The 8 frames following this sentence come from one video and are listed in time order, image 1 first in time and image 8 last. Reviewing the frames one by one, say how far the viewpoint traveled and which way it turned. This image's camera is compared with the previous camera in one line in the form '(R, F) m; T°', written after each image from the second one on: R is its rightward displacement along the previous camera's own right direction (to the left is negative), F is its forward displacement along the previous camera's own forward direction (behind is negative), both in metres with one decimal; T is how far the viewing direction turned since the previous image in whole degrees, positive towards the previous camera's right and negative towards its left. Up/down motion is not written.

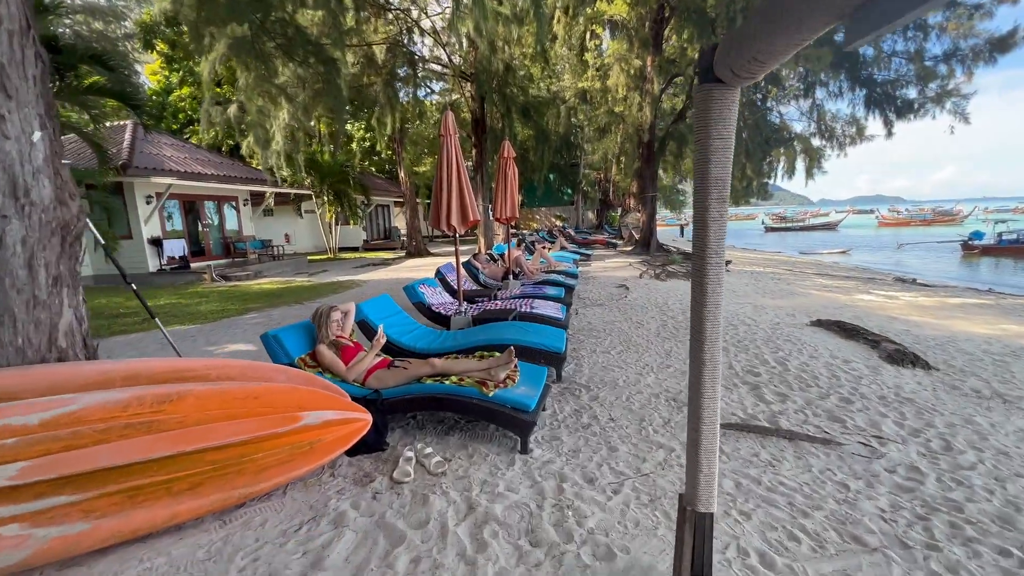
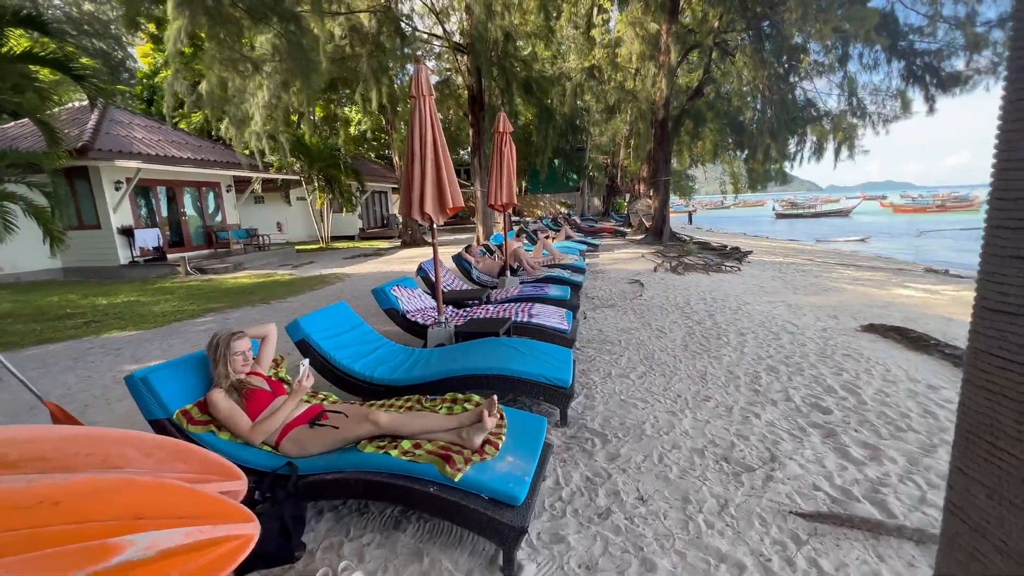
(+0.1, +1.2) m; -1°
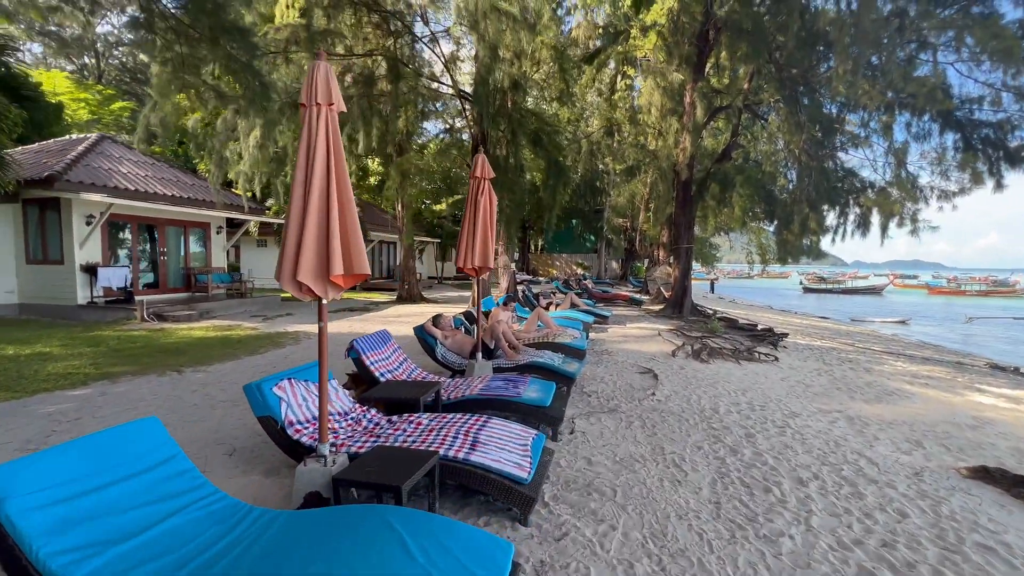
(+0.6, +1.7) m; -2°
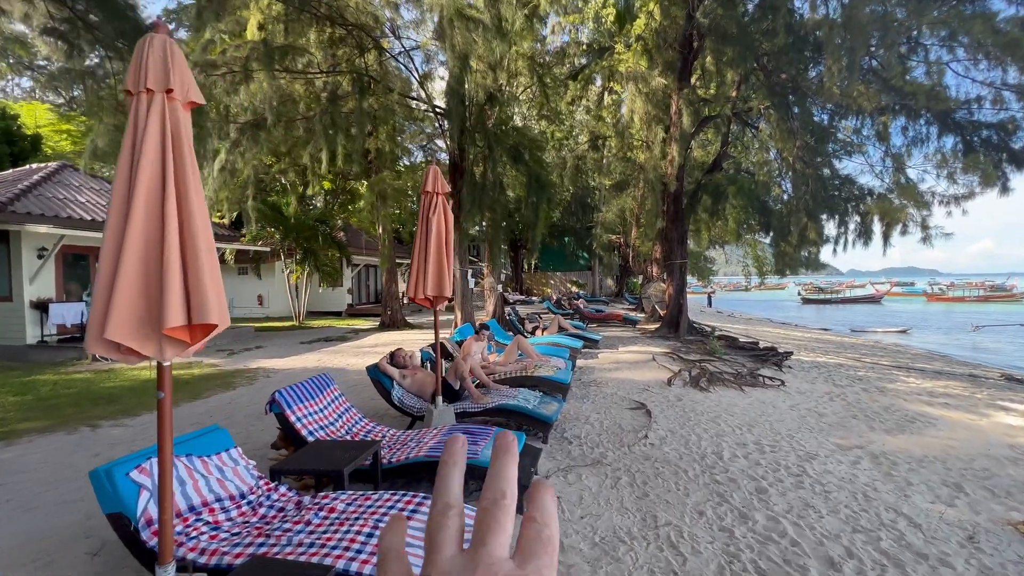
(+0.4, +0.8) m; 0°
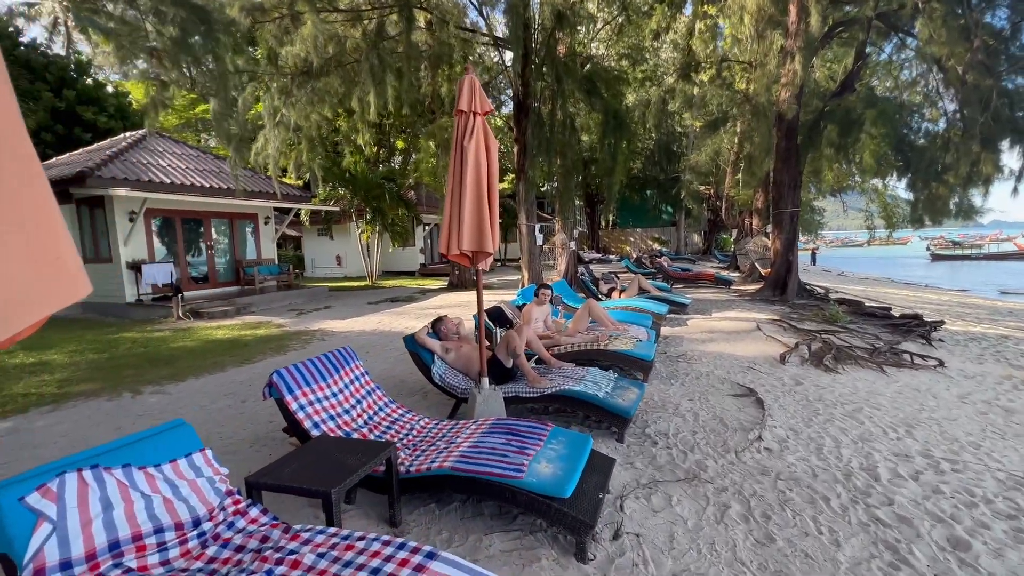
(+0.1, +1.2) m; -10°
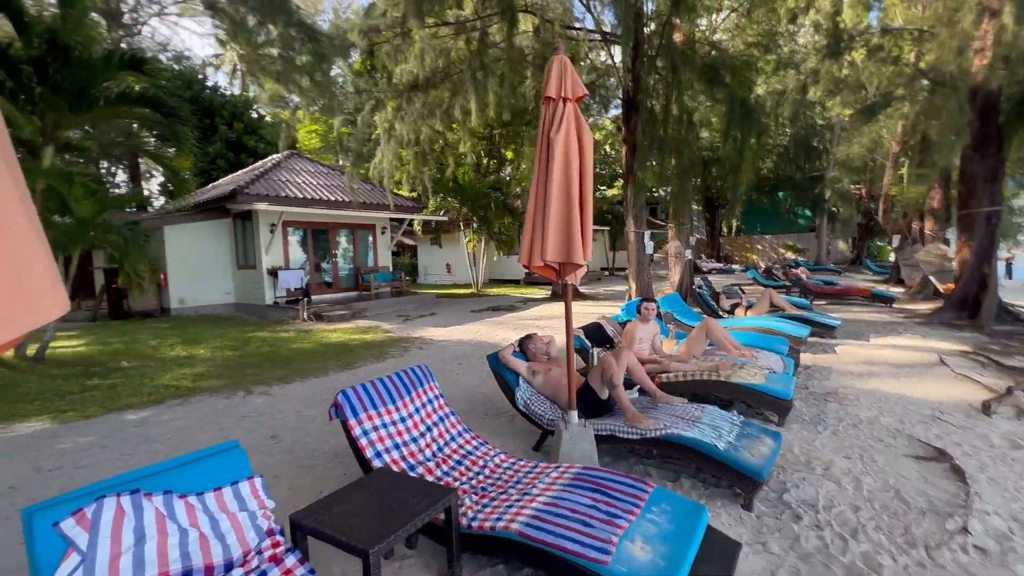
(+0.1, +0.6) m; -14°
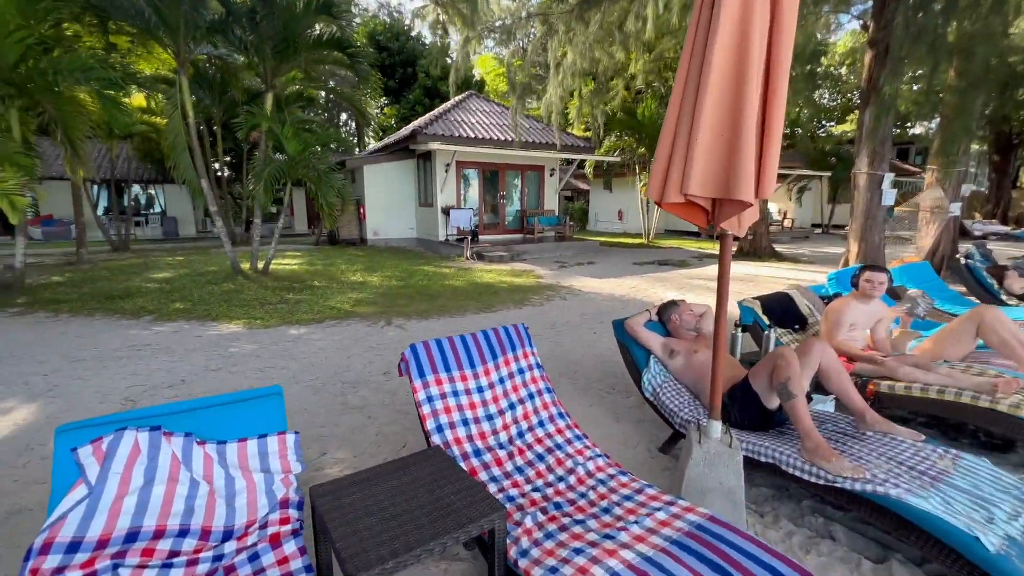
(+0.3, +0.9) m; -22°
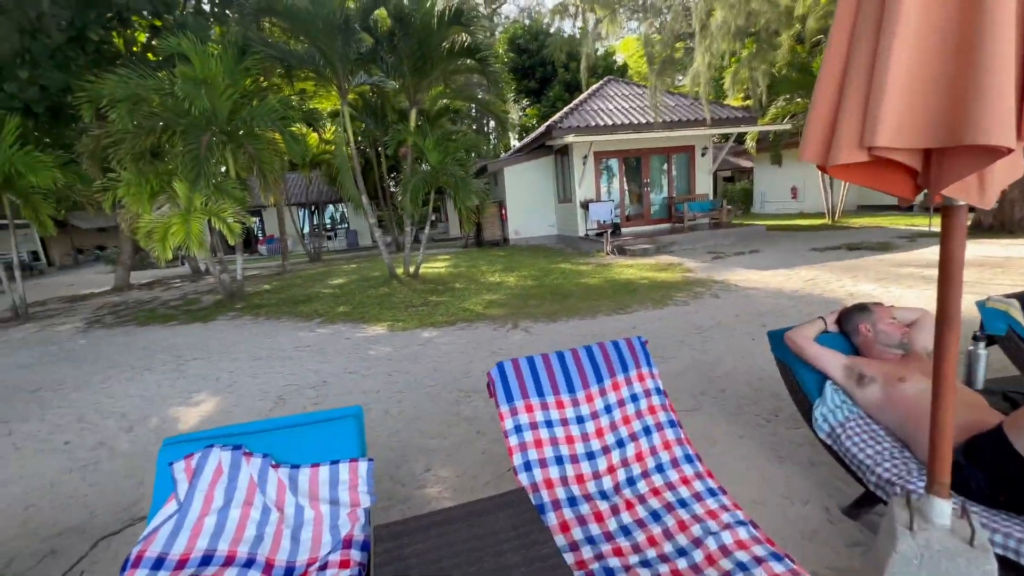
(+0.2, +0.5) m; -19°
